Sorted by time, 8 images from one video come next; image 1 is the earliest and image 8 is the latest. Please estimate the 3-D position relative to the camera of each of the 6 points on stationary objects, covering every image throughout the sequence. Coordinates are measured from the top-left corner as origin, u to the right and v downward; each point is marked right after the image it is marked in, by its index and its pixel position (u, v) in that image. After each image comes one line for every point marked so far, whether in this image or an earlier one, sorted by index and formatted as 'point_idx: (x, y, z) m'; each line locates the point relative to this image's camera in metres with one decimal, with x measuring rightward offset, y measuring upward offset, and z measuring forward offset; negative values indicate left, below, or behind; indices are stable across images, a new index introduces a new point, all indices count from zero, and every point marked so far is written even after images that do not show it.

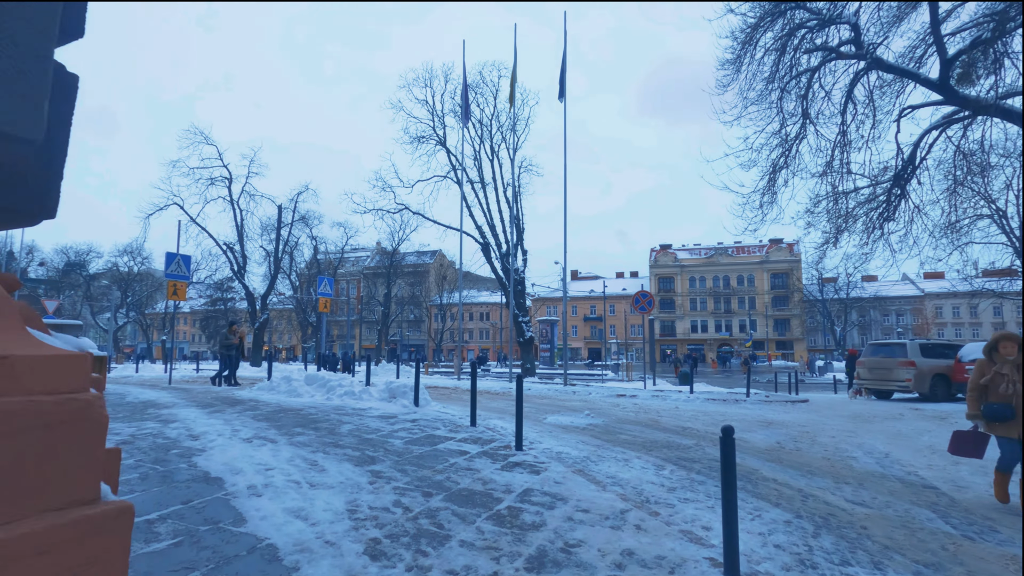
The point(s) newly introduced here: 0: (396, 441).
0: (-1.5, -2.0, +6.8) m
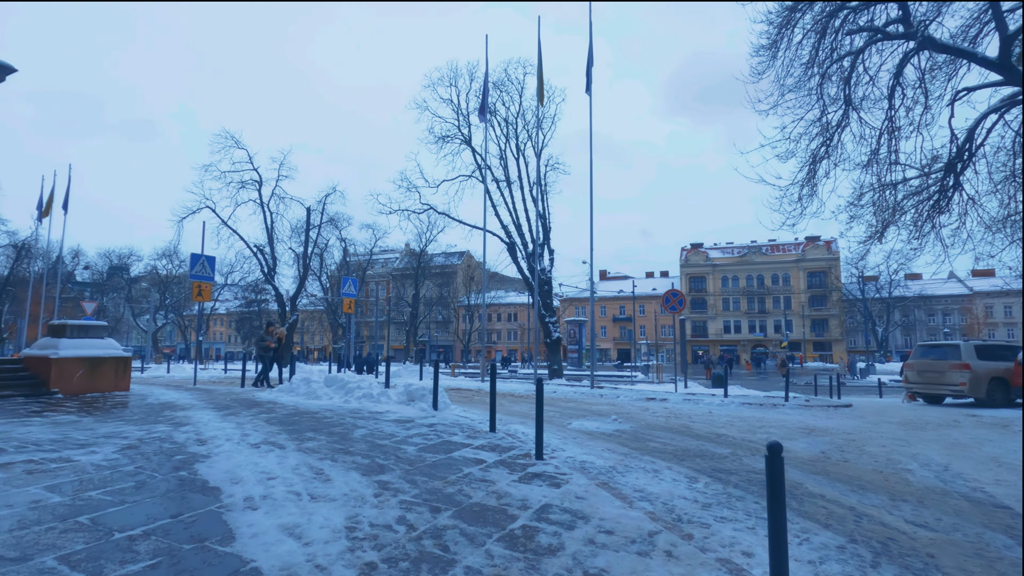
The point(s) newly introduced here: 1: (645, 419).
0: (-1.2, -1.9, +6.5) m
1: (+2.5, -2.5, +10.1) m
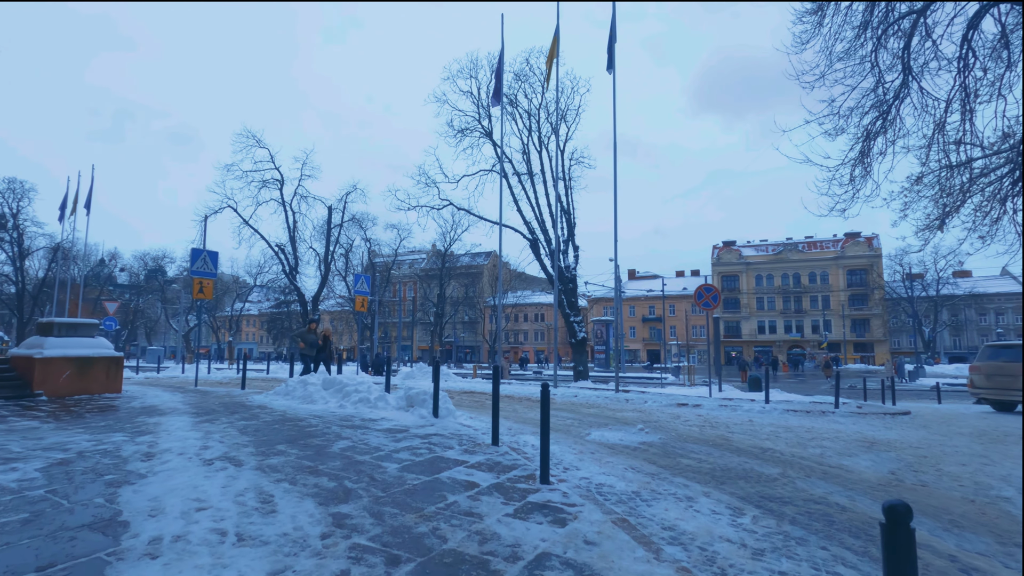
0: (-1.2, -1.8, +5.4) m
1: (+2.8, -2.4, +8.9) m
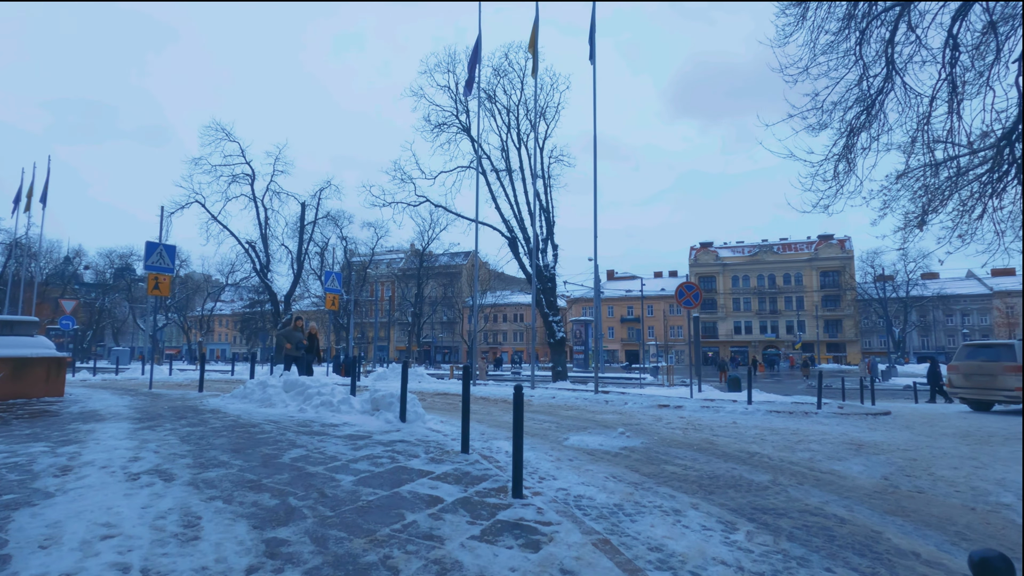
0: (-1.5, -1.7, +4.8) m
1: (+2.3, -2.3, +8.4) m
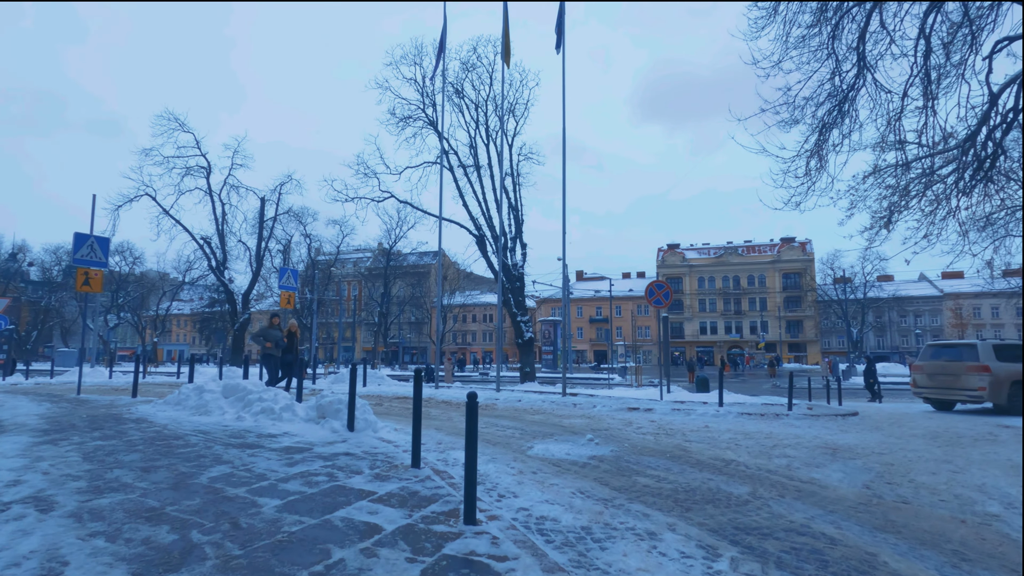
0: (-1.9, -1.7, +4.1) m
1: (+1.8, -2.2, +8.0) m
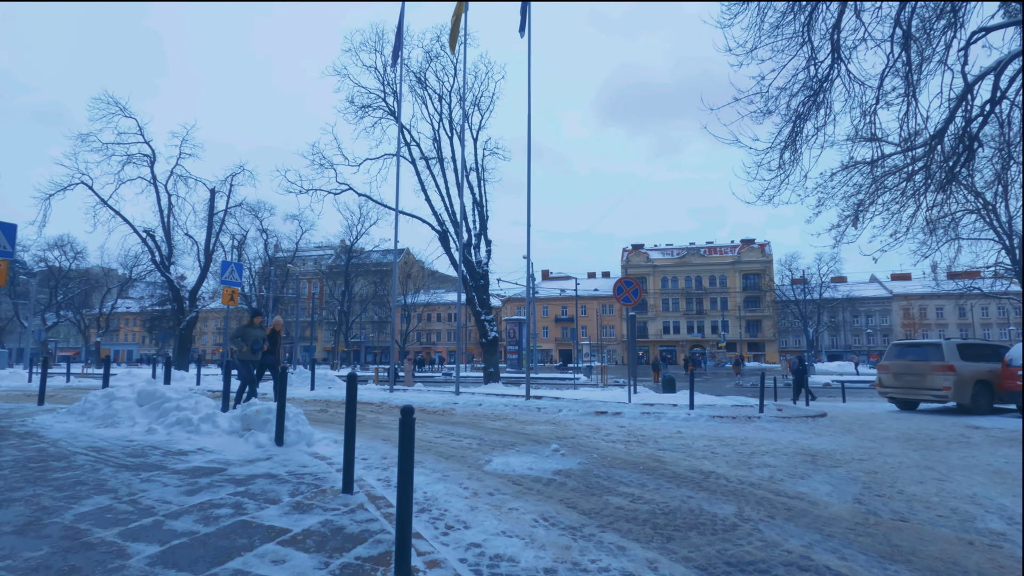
0: (-2.2, -1.6, +3.2) m
1: (+1.2, -2.2, +7.2) m
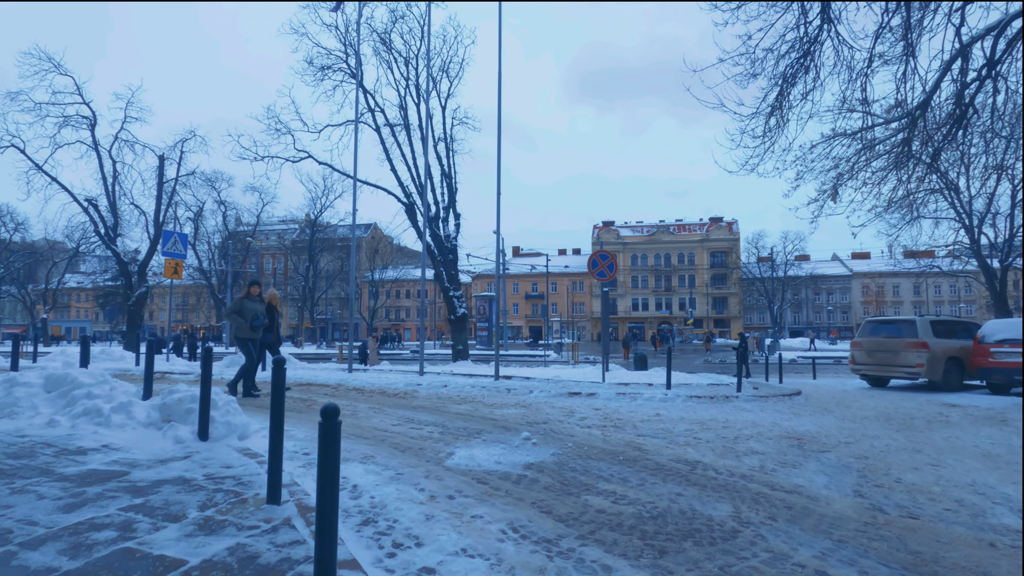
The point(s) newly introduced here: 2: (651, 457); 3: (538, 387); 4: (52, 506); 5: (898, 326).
0: (-2.4, -1.4, +2.3) m
1: (+0.8, -1.8, +6.6) m
2: (+1.5, -1.8, +5.8) m
3: (+0.5, -2.0, +10.9) m
4: (-2.9, -1.4, +3.5) m
5: (+10.0, -1.0, +13.8) m
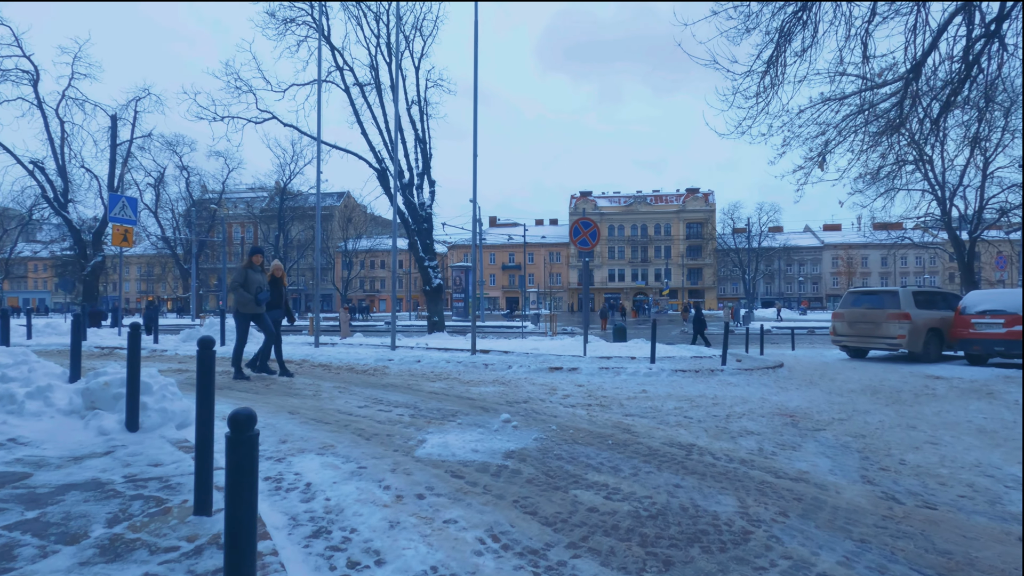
0: (-2.4, -1.3, +1.7) m
1: (+0.5, -1.5, +6.1) m
2: (+1.3, -1.5, +5.4) m
3: (+0.1, -1.4, +10.4) m
4: (-3.1, -1.2, +2.8) m
5: (+9.4, -0.2, +13.6) m
